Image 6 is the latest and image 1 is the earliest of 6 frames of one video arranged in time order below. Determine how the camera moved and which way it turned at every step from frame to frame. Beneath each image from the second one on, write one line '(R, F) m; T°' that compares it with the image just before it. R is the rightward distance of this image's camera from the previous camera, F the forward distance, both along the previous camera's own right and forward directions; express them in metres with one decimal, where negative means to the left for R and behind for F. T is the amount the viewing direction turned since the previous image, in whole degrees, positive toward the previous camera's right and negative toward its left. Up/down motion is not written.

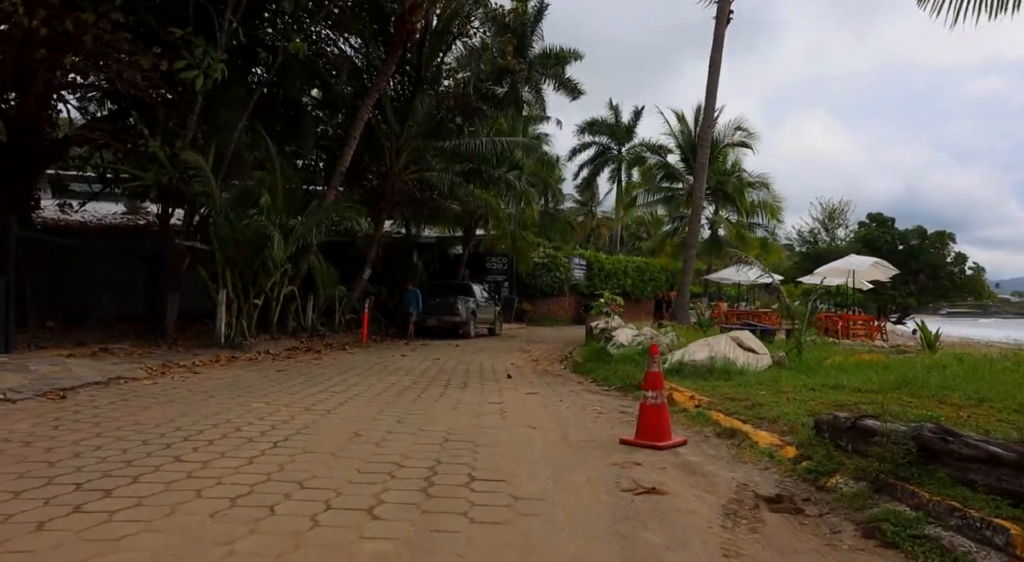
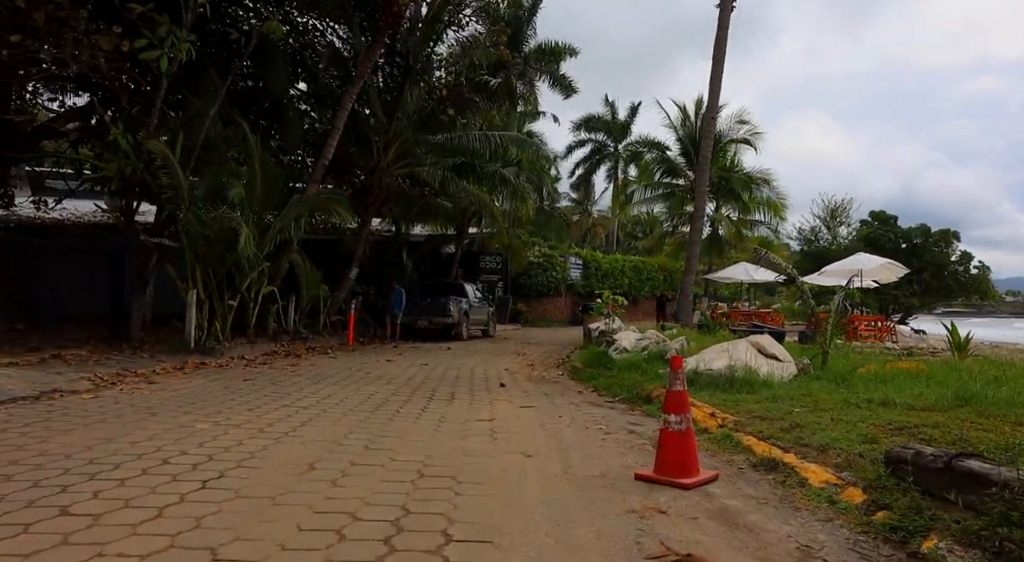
(0.0, +1.1) m; 0°
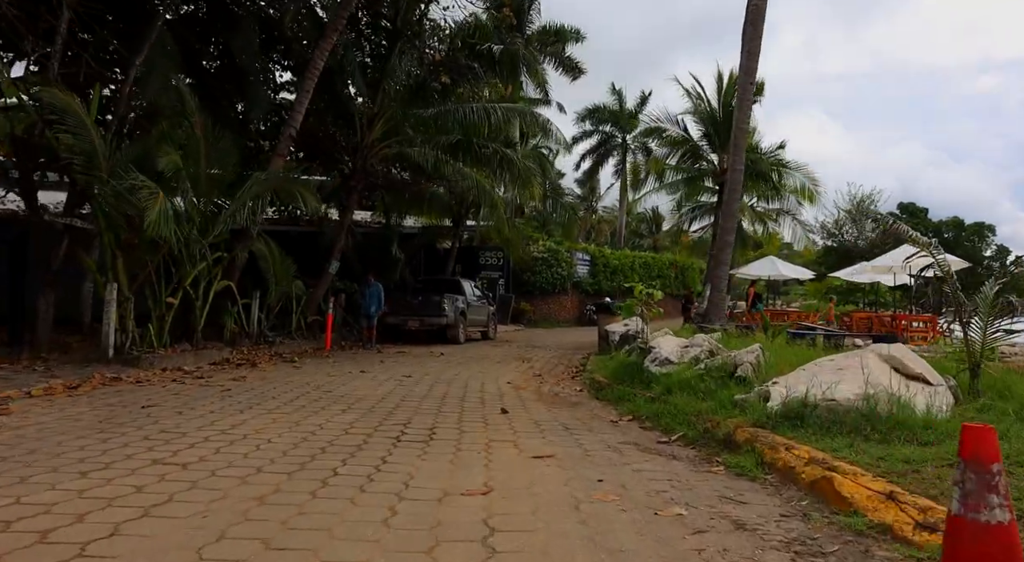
(0.0, +2.9) m; 0°
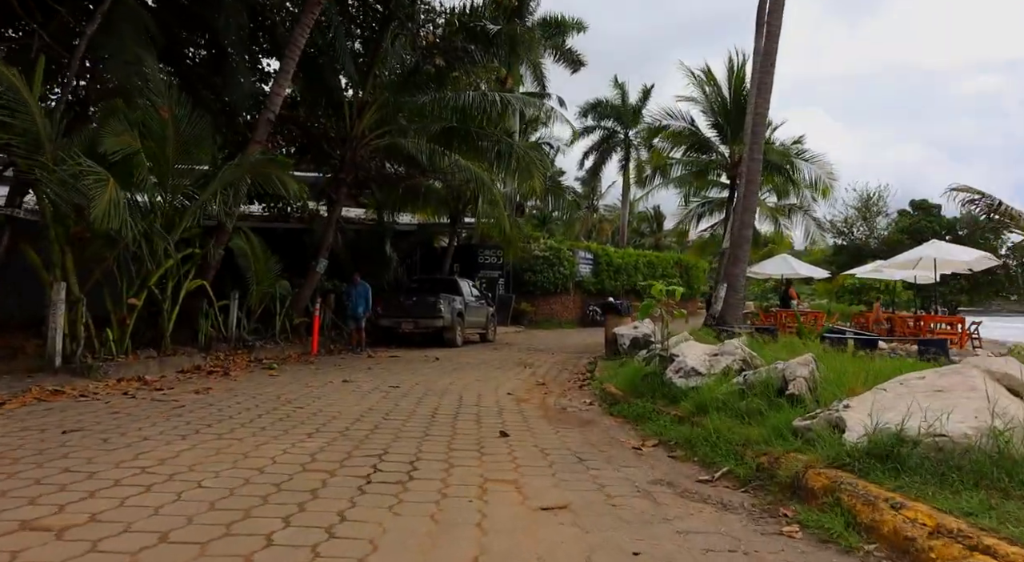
(0.0, +1.3) m; 0°
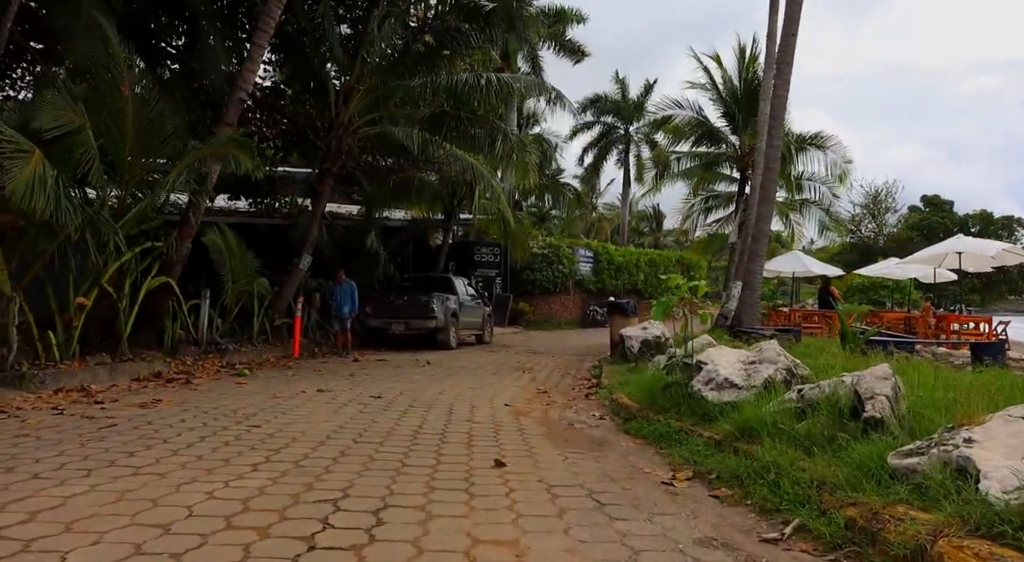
(0.0, +1.3) m; 0°
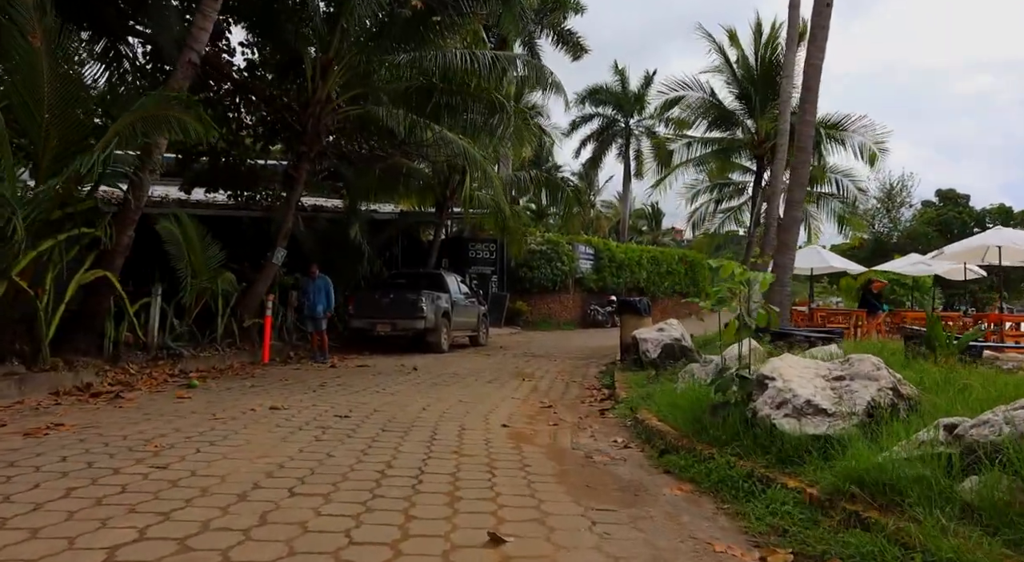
(0.0, +1.7) m; 0°
